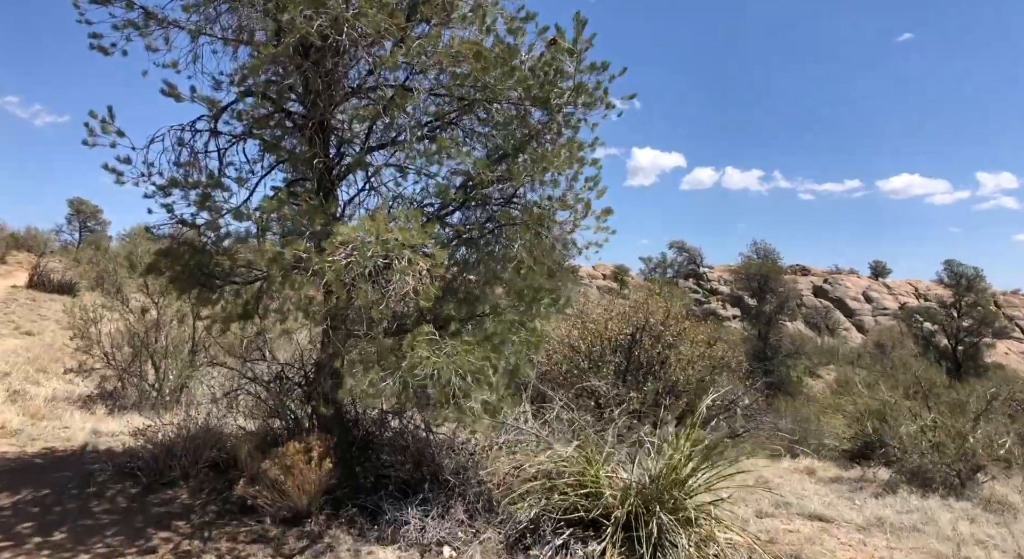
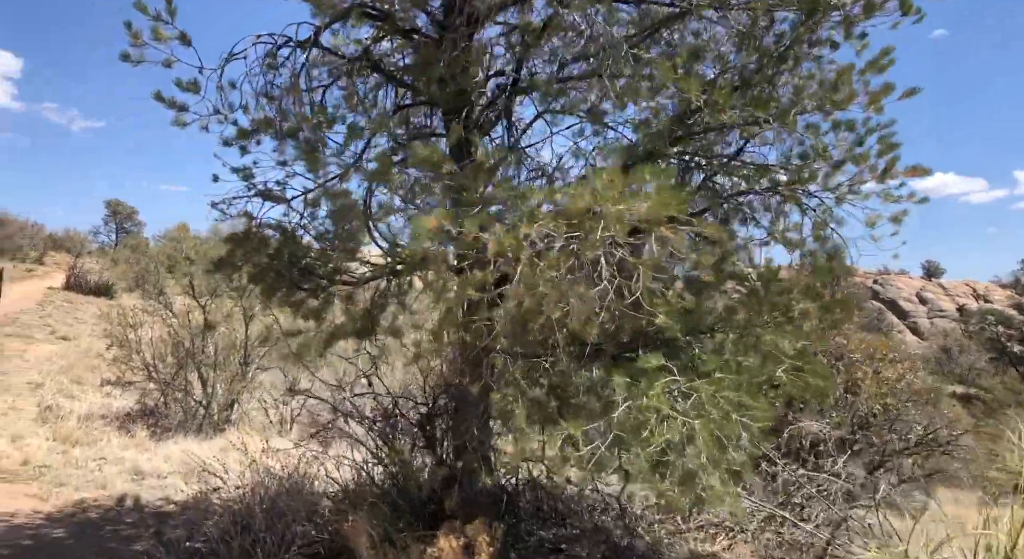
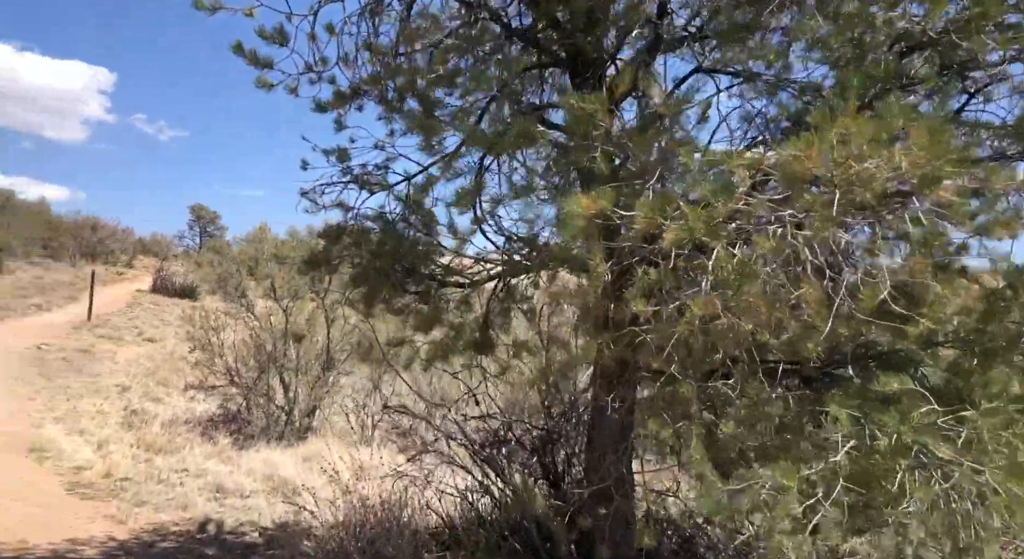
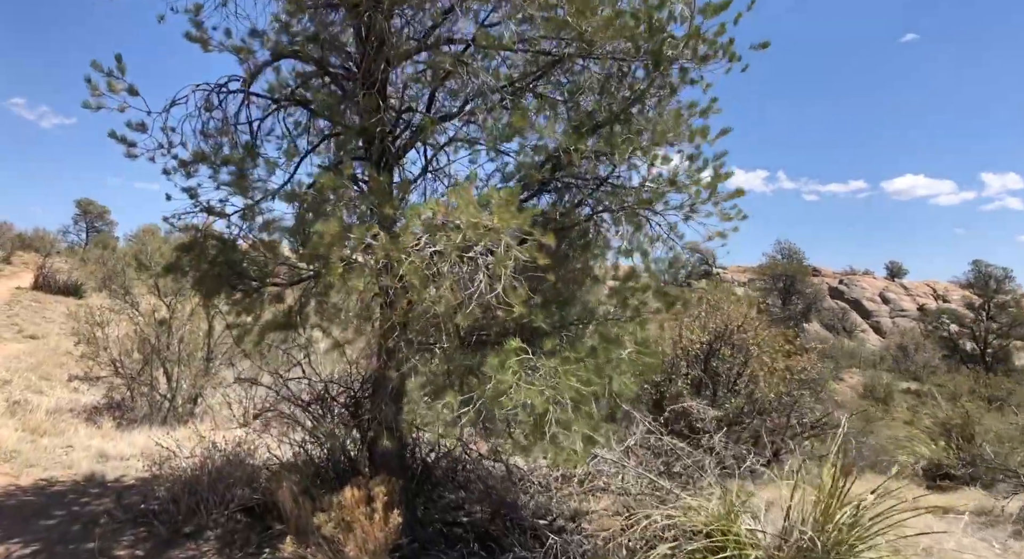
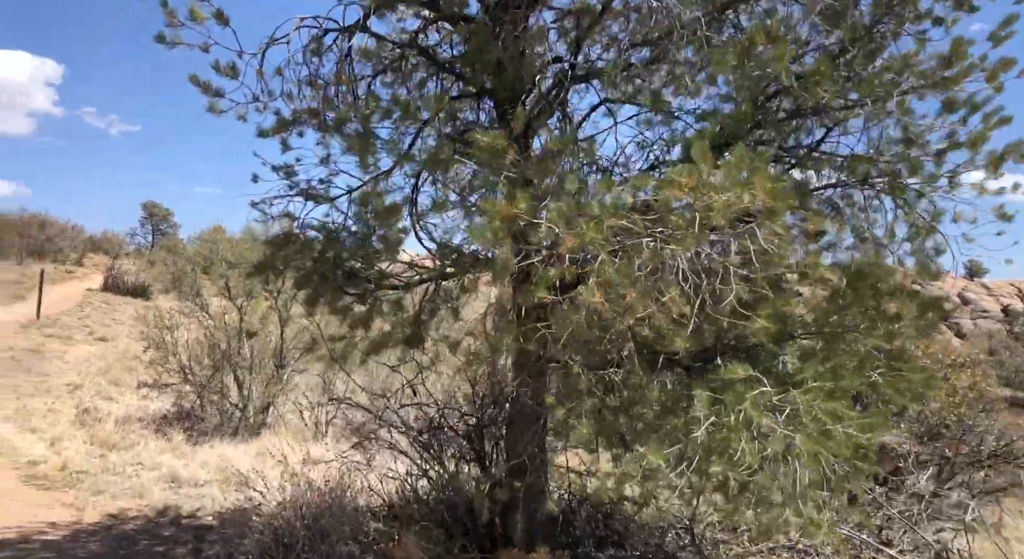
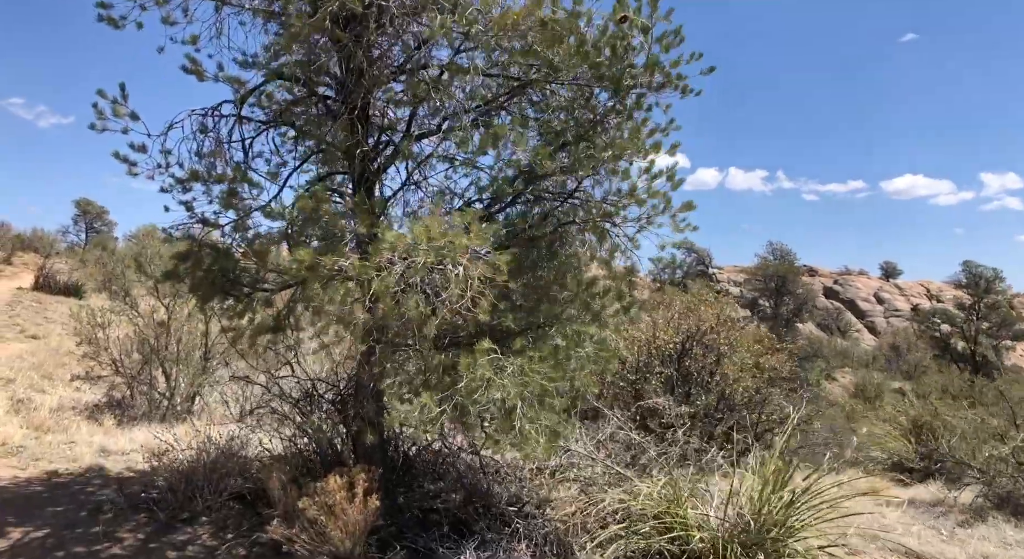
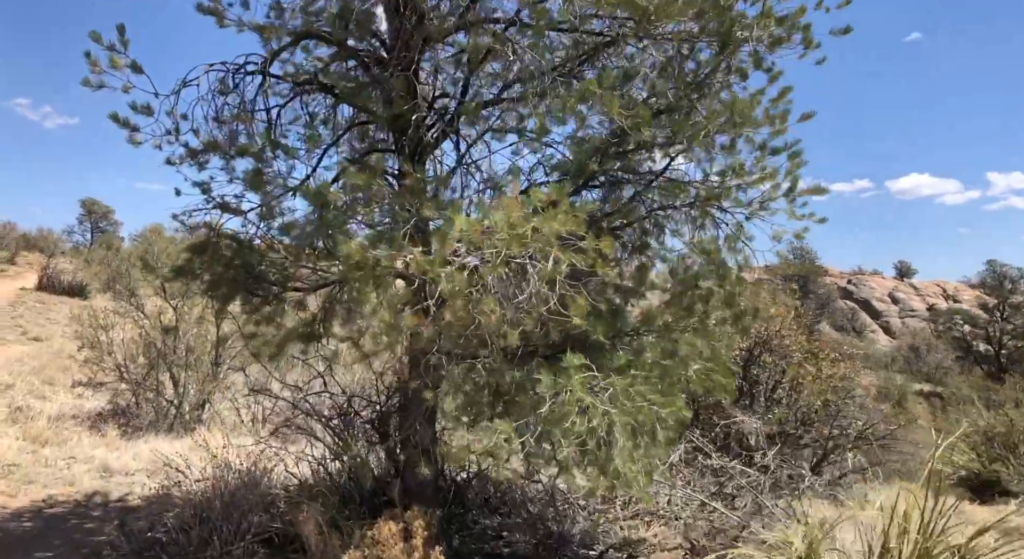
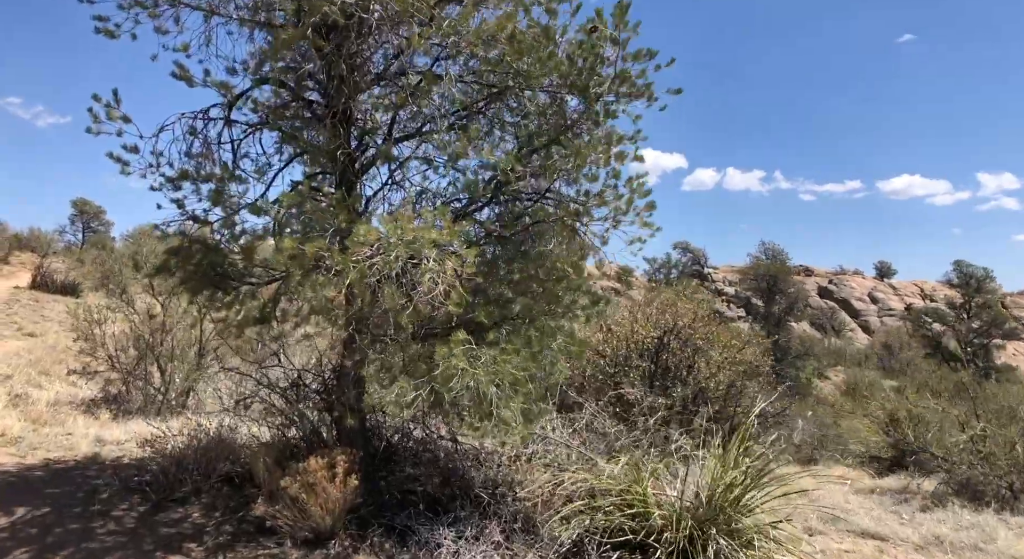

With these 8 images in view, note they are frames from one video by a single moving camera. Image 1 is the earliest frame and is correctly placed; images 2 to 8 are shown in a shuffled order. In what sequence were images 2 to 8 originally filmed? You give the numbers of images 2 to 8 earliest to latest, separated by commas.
8, 6, 4, 7, 2, 5, 3
